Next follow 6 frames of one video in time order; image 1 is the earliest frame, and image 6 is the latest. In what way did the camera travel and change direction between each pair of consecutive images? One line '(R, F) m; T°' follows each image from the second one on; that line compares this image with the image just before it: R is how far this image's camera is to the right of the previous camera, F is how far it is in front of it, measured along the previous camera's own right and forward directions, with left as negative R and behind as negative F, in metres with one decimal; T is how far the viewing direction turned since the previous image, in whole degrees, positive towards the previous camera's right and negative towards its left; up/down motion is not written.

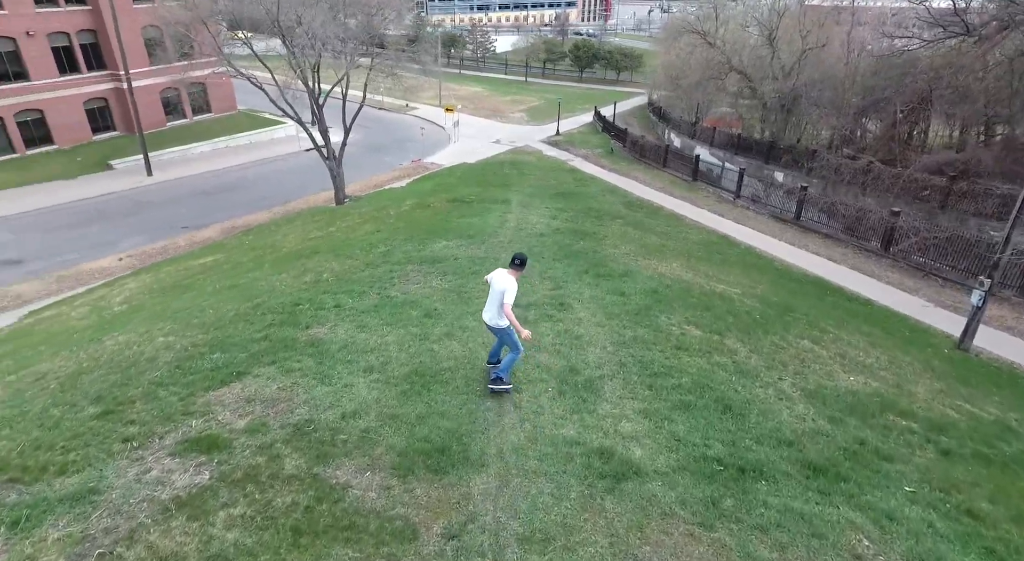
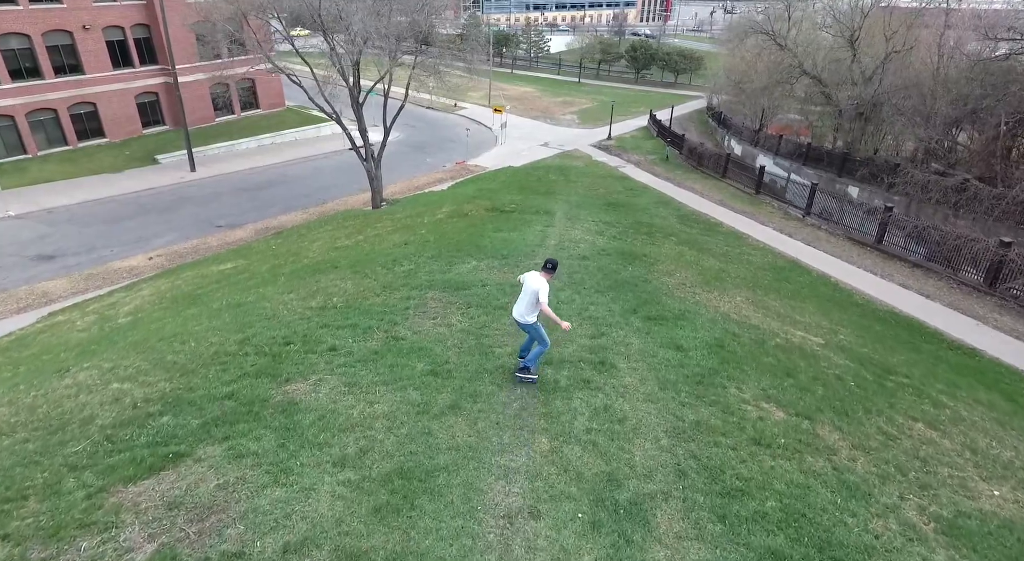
(+0.1, +1.4) m; -5°
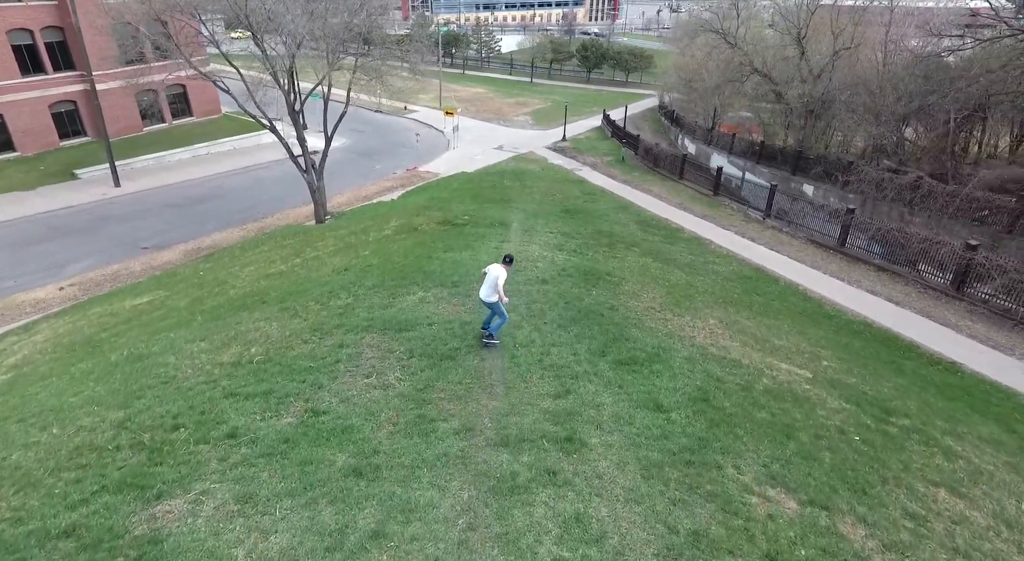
(+0.2, +1.1) m; +4°
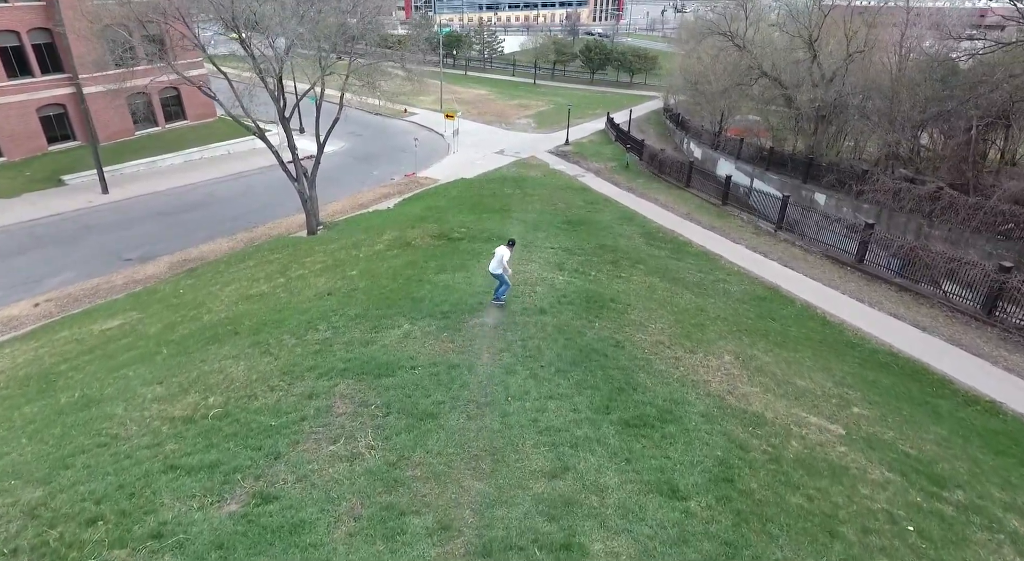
(+0.1, +0.9) m; 0°
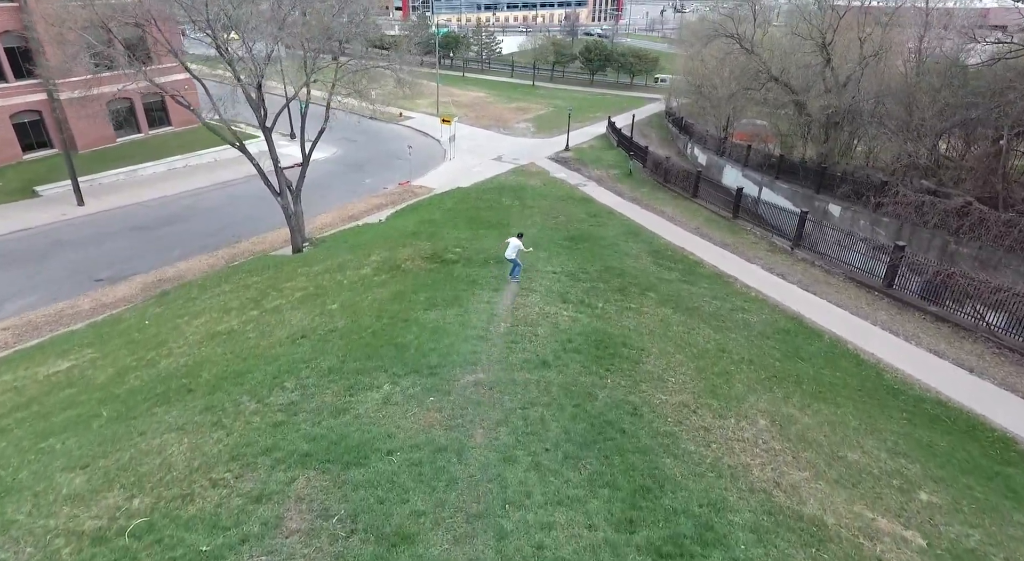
(0.0, +1.3) m; 0°
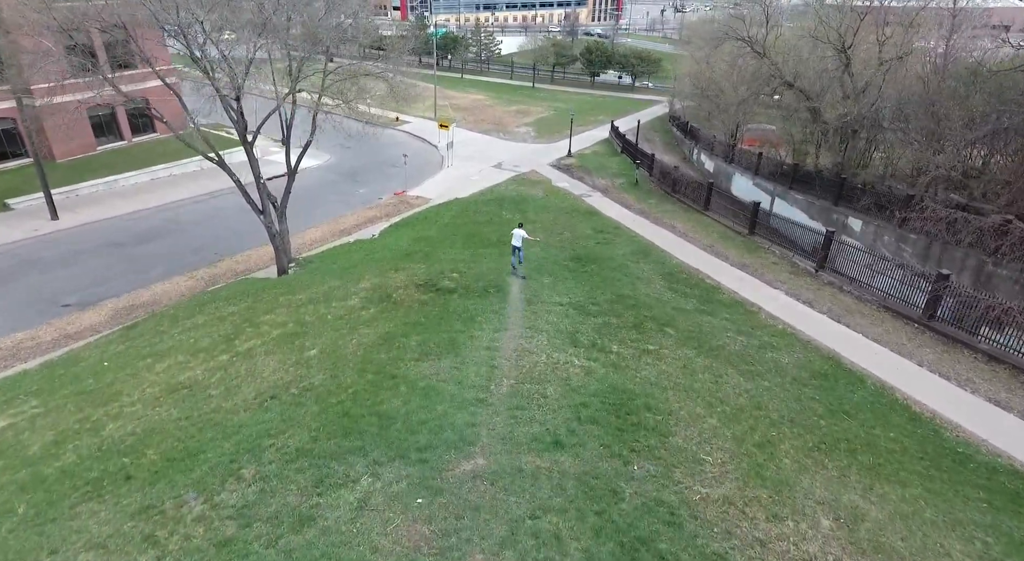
(-0.1, +1.4) m; 0°
